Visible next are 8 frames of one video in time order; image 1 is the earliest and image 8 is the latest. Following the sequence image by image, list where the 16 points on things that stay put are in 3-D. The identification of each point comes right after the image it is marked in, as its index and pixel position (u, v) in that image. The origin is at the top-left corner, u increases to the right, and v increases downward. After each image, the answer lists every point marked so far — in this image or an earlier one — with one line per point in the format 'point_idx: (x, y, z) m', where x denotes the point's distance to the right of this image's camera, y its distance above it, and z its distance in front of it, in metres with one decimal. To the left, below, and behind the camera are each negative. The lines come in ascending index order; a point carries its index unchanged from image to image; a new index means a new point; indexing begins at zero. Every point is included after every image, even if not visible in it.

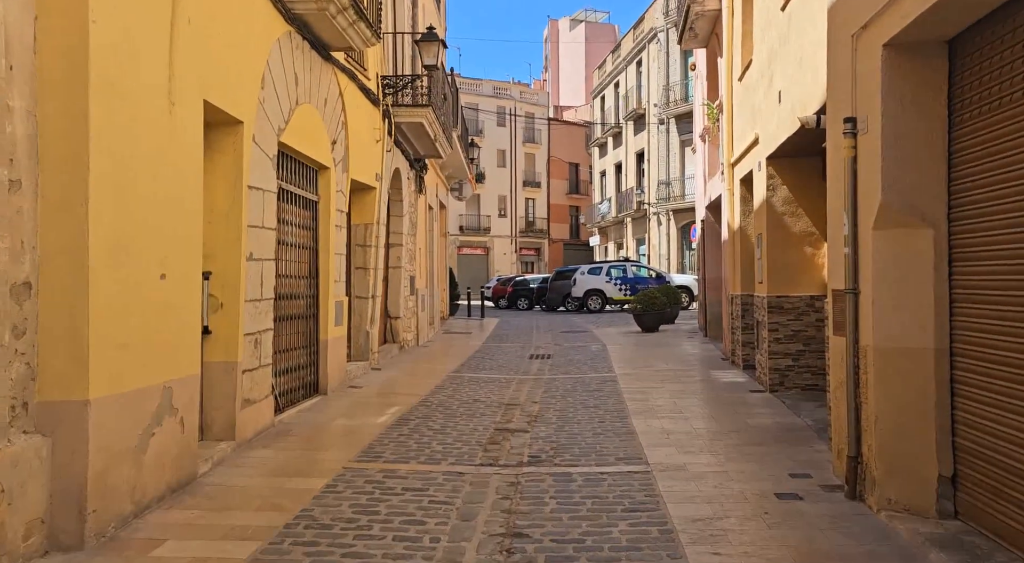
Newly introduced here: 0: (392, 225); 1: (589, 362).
0: (-1.9, +0.9, +13.6) m
1: (+1.1, -1.2, +12.6) m
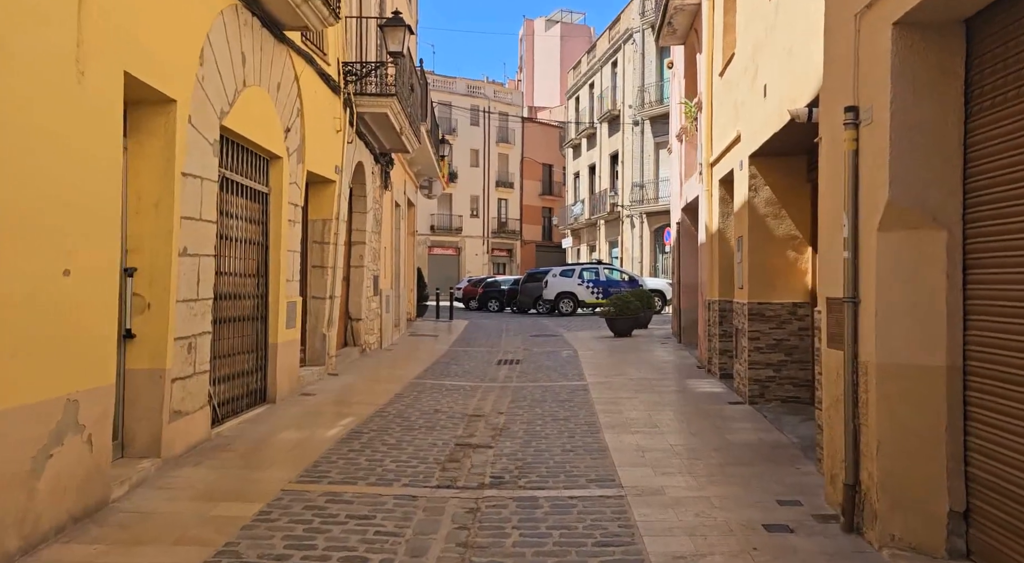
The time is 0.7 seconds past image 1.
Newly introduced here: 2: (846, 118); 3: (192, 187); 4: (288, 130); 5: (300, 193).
0: (-2.4, +0.9, +13.0) m
1: (+0.6, -1.3, +12.0) m
2: (+1.8, +0.9, +4.5) m
3: (-2.2, +0.7, +5.9) m
4: (-2.2, +1.5, +8.4) m
5: (-2.3, +0.9, +9.0) m
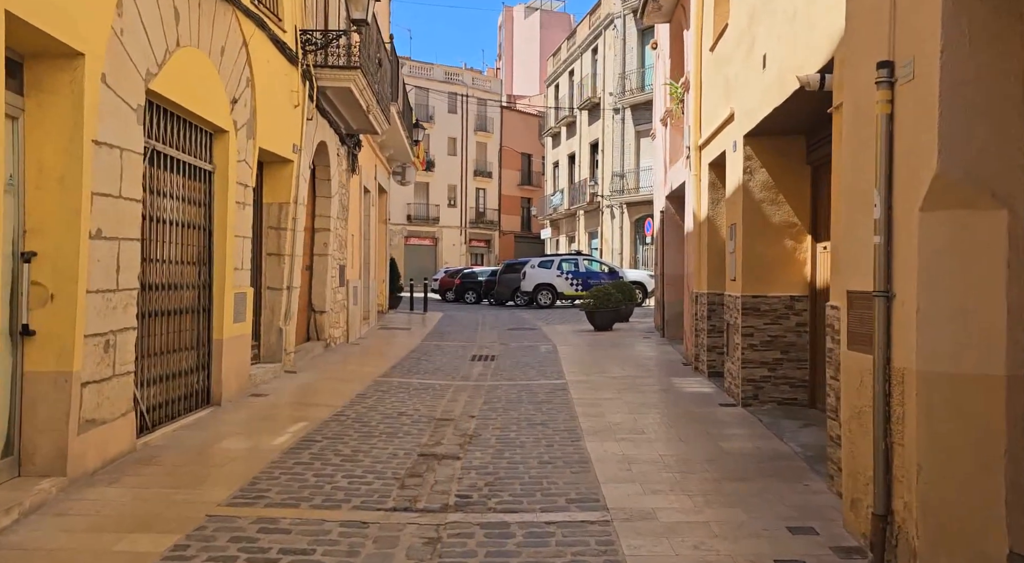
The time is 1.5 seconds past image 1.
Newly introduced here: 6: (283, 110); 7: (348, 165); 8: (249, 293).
0: (-2.8, +1.1, +12.1) m
1: (+0.3, -1.1, +11.3) m
2: (+1.6, +0.9, +3.7) m
3: (-2.4, +0.7, +5.1) m
4: (-2.5, +1.6, +7.5) m
5: (-2.5, +1.1, +8.2) m
6: (-2.4, +1.8, +9.0) m
7: (-2.6, +1.8, +13.4) m
8: (-2.5, -0.1, +8.2) m
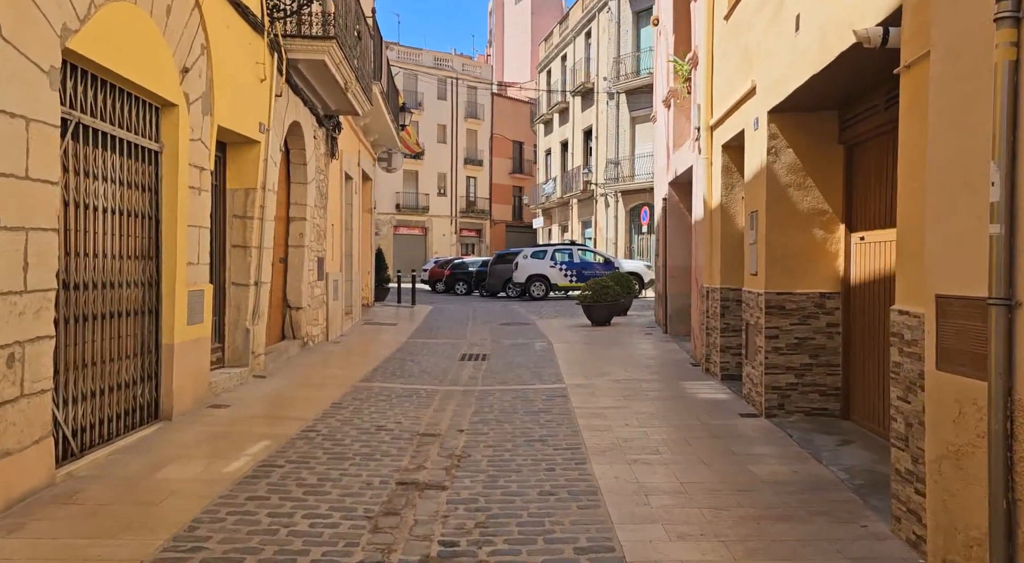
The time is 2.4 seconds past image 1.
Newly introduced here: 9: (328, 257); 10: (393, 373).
0: (-2.9, +1.1, +11.1) m
1: (+0.2, -1.0, +10.3) m
2: (+1.6, +0.9, +2.8) m
3: (-2.4, +0.7, +4.1) m
4: (-2.5, +1.6, +6.6) m
5: (-2.6, +1.1, +7.2) m
6: (-2.5, +1.9, +8.0) m
7: (-2.7, +1.9, +12.4) m
8: (-2.6, -0.1, +7.2) m
9: (-2.8, +0.4, +12.8) m
10: (-1.4, -1.1, +9.9) m
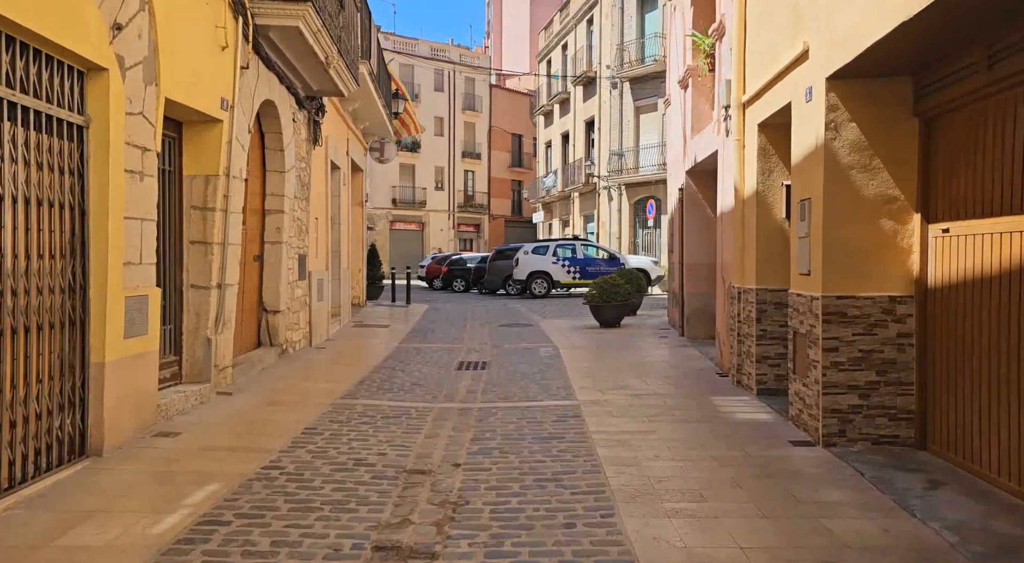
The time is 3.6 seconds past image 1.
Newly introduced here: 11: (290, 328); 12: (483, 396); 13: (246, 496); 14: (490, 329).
0: (-2.8, +1.1, +9.9) m
1: (+0.2, -1.0, +9.2) m
2: (+1.7, +0.9, +1.6) m
3: (-2.4, +0.7, +2.9) m
4: (-2.5, +1.6, +5.4) m
5: (-2.5, +1.1, +6.0) m
6: (-2.5, +1.8, +6.8) m
7: (-2.7, +1.9, +11.2) m
8: (-2.5, -0.1, +6.0) m
9: (-2.8, +0.4, +11.6) m
10: (-1.3, -1.1, +8.7) m
11: (-2.8, -0.6, +10.6) m
12: (-0.3, -1.1, +8.2) m
13: (-1.5, -1.2, +4.8) m
14: (-0.4, -0.8, +14.6) m
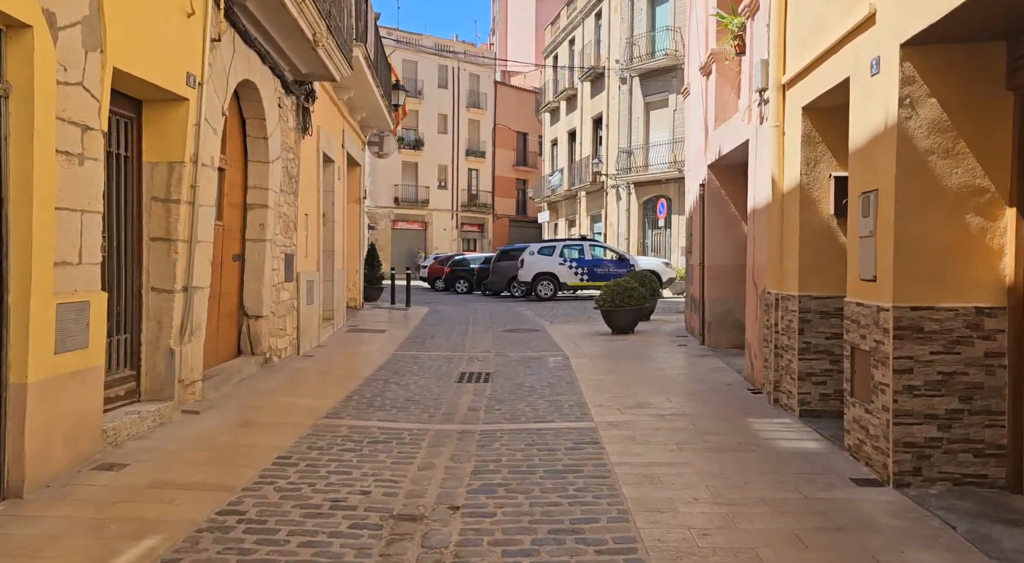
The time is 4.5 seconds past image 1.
0: (-2.8, +1.1, +9.0) m
1: (+0.3, -1.1, +8.2) m
2: (+1.7, +0.8, +0.7) m
3: (-2.4, +0.7, +2.0) m
4: (-2.4, +1.6, +4.4) m
5: (-2.5, +1.0, +5.0) m
6: (-2.4, +1.8, +5.8) m
7: (-2.6, +1.9, +10.2) m
8: (-2.5, -0.1, +5.1) m
9: (-2.7, +0.4, +10.7) m
10: (-1.3, -1.1, +7.7) m
11: (-2.7, -0.6, +9.6) m
12: (-0.2, -1.1, +7.3) m
13: (-1.5, -1.2, +3.9) m
14: (-0.3, -0.9, +13.7) m
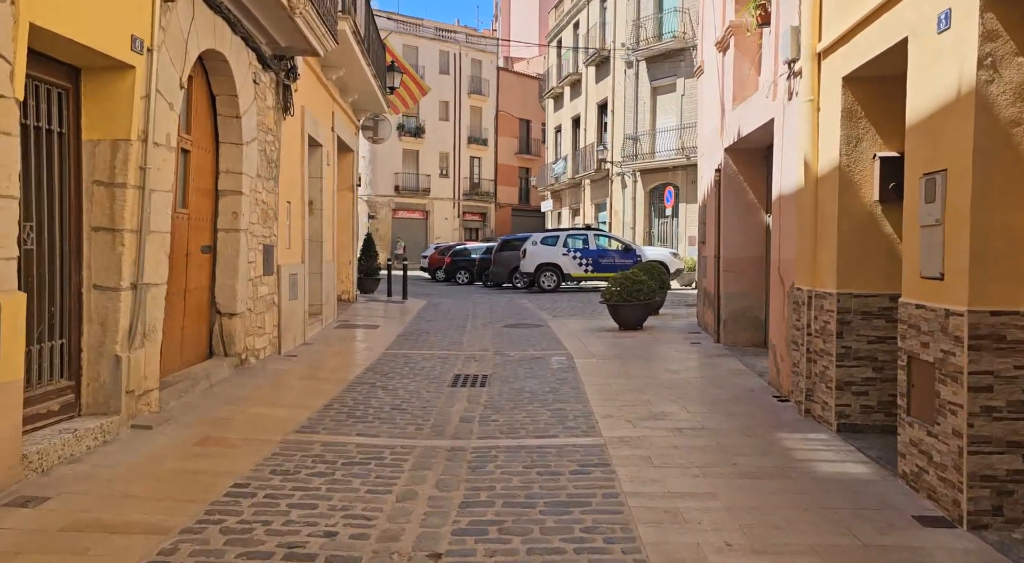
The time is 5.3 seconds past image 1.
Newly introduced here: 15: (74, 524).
0: (-2.8, +1.2, +8.1) m
1: (+0.3, -1.0, +7.4) m
2: (+1.7, +0.8, -0.2) m
3: (-2.4, +0.6, +1.1) m
4: (-2.5, +1.6, +3.5) m
5: (-2.5, +1.0, +4.2) m
6: (-2.4, +1.8, +5.0) m
7: (-2.6, +2.0, +9.4) m
8: (-2.5, -0.1, +4.3) m
9: (-2.7, +0.4, +9.9) m
10: (-1.3, -1.1, +6.9) m
11: (-2.7, -0.5, +8.8) m
12: (-0.2, -1.1, +6.4) m
13: (-1.5, -1.2, +3.0) m
14: (-0.3, -0.7, +12.8) m
15: (-2.1, -1.2, +4.1) m
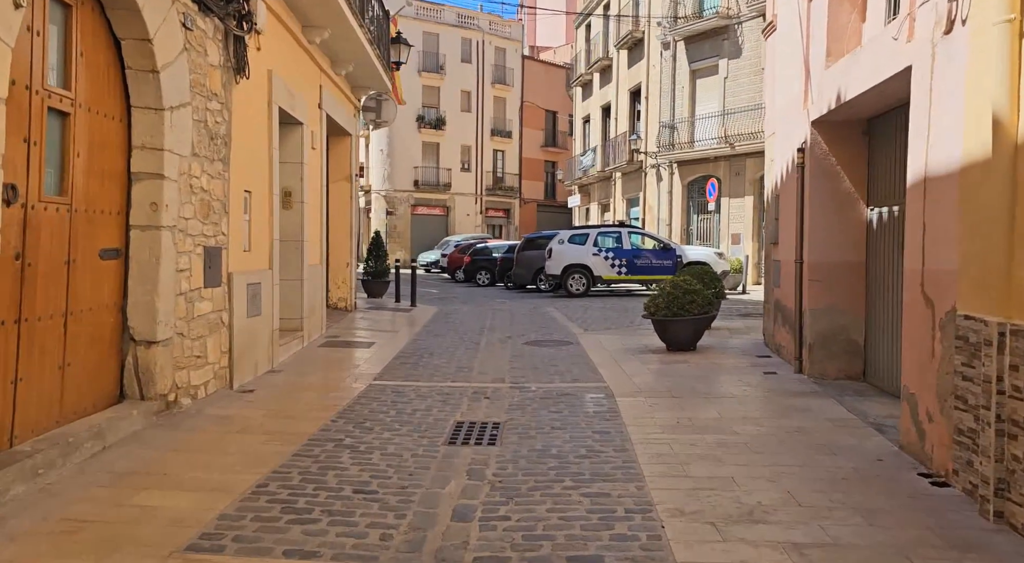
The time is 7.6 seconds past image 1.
0: (-2.6, +1.1, +5.9) m
1: (+0.4, -1.2, +5.1) m
2: (+1.6, +0.6, -2.6) m
3: (-2.5, +0.5, -1.1) m
4: (-2.4, +1.4, +1.3) m
5: (-2.5, +0.9, +2.0) m
6: (-2.4, +1.7, +2.7) m
7: (-2.4, +1.9, +7.1) m
8: (-2.5, -0.2, +2.0) m
9: (-2.5, +0.3, +7.6) m
10: (-1.2, -1.2, +4.6) m
11: (-2.5, -0.6, +6.6) m
12: (-0.2, -1.2, +4.1) m
13: (-1.5, -1.4, +0.8) m
14: (0.0, -0.9, +10.5) m
15: (-2.1, -1.3, +1.8) m
